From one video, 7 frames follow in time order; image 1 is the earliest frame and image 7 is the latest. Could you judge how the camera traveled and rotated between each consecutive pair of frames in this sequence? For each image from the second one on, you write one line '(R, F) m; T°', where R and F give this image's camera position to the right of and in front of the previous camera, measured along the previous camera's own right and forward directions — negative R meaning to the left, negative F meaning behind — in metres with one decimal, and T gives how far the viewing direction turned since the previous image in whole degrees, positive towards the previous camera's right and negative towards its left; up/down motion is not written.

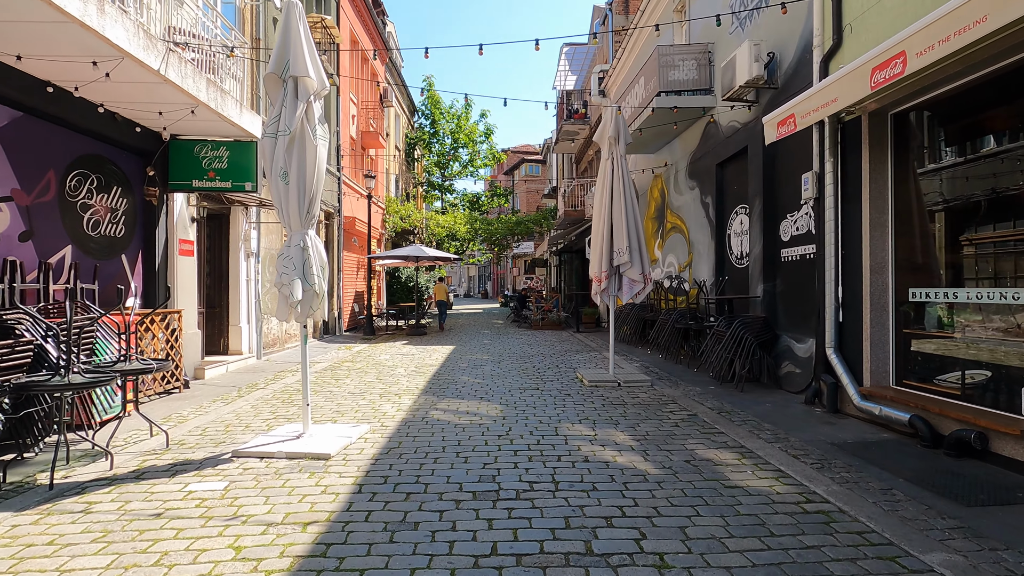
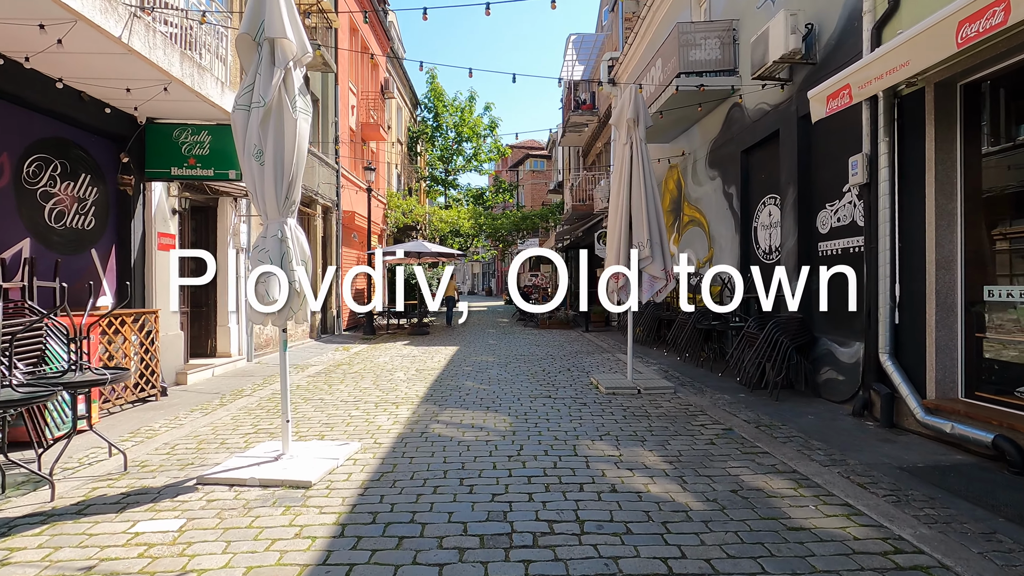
(-0.1, +0.7) m; 0°
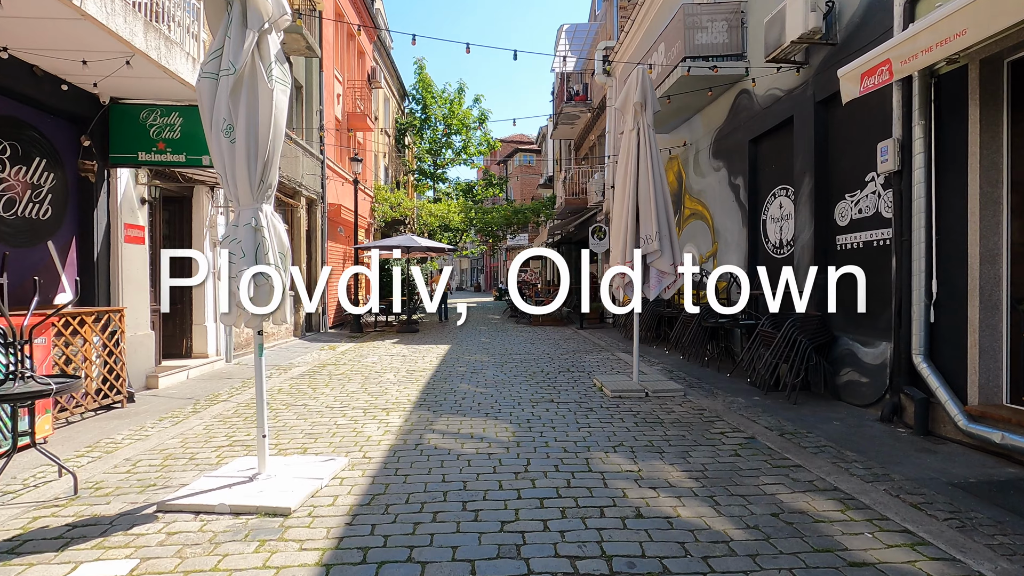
(-0.1, +0.5) m; +1°
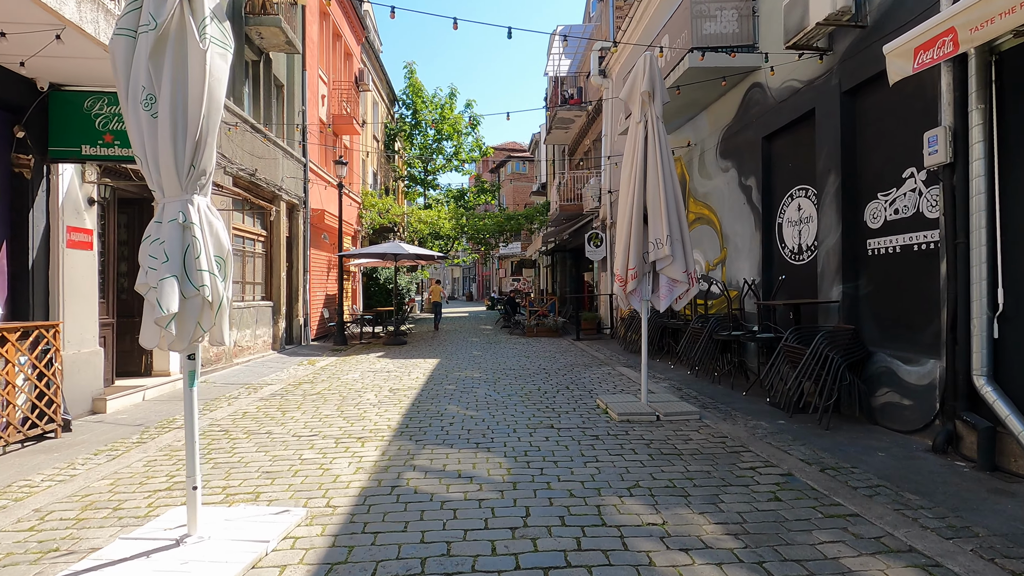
(0.0, +0.8) m; +1°
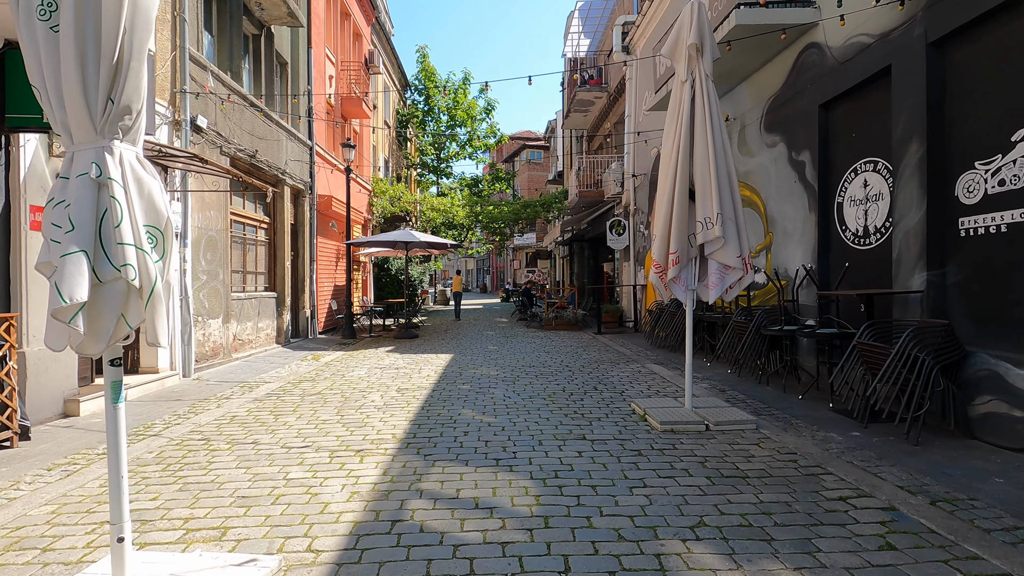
(-0.1, +0.9) m; -1°
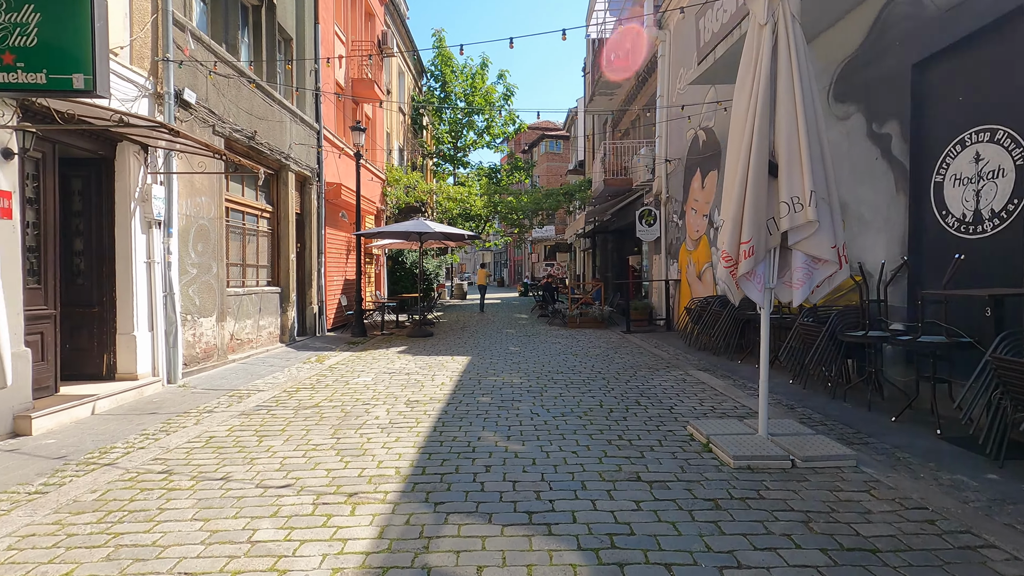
(-0.1, +1.1) m; -2°
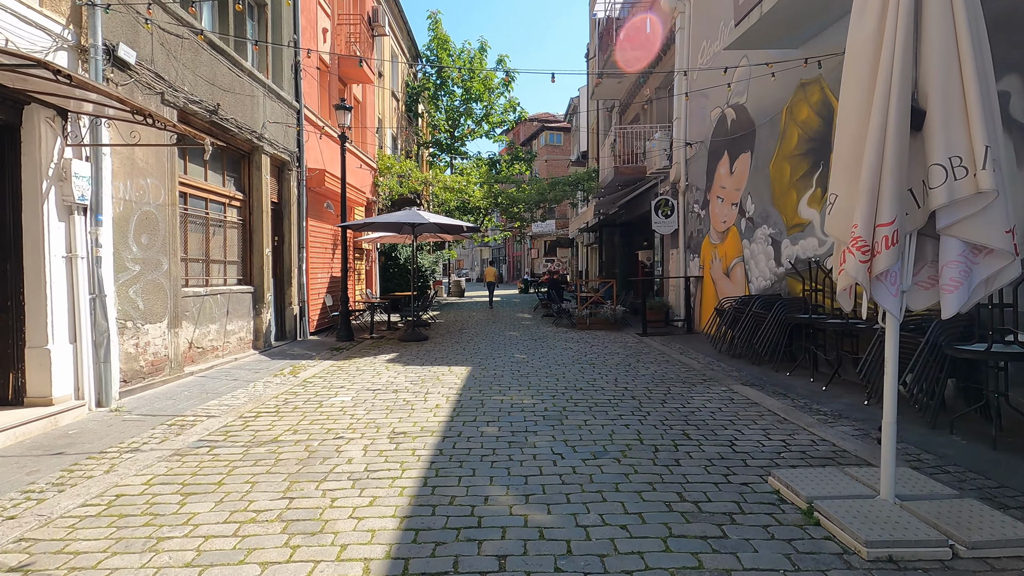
(-0.1, +1.3) m; 0°
